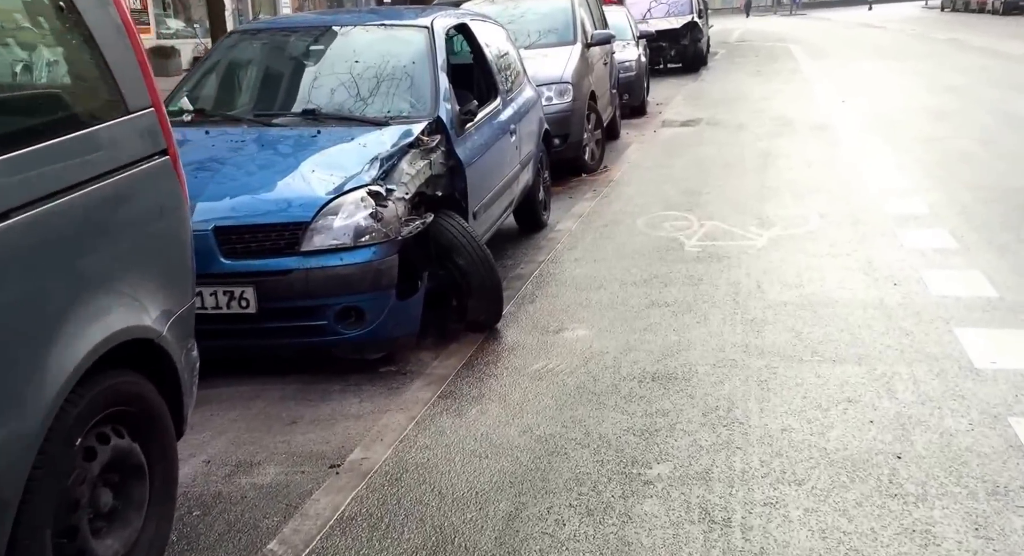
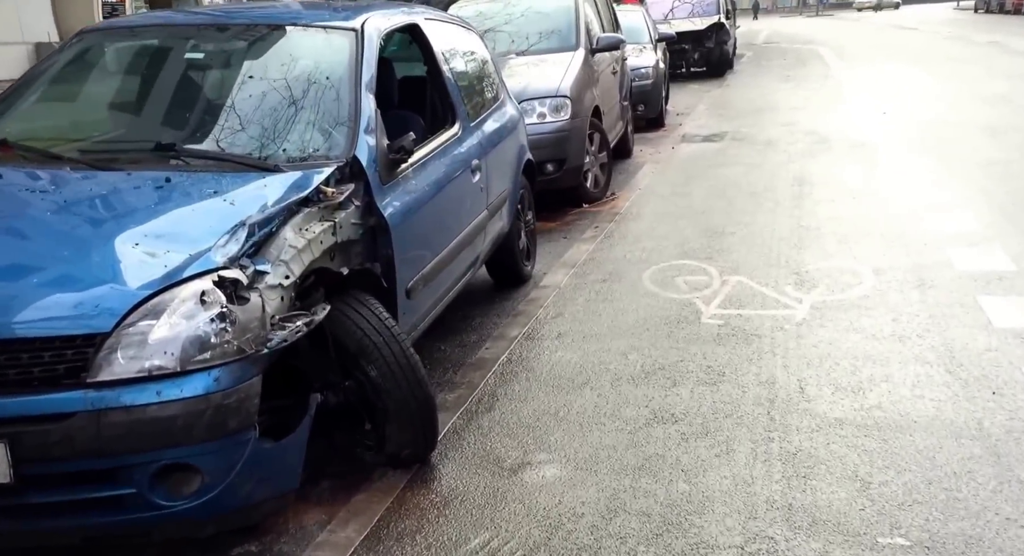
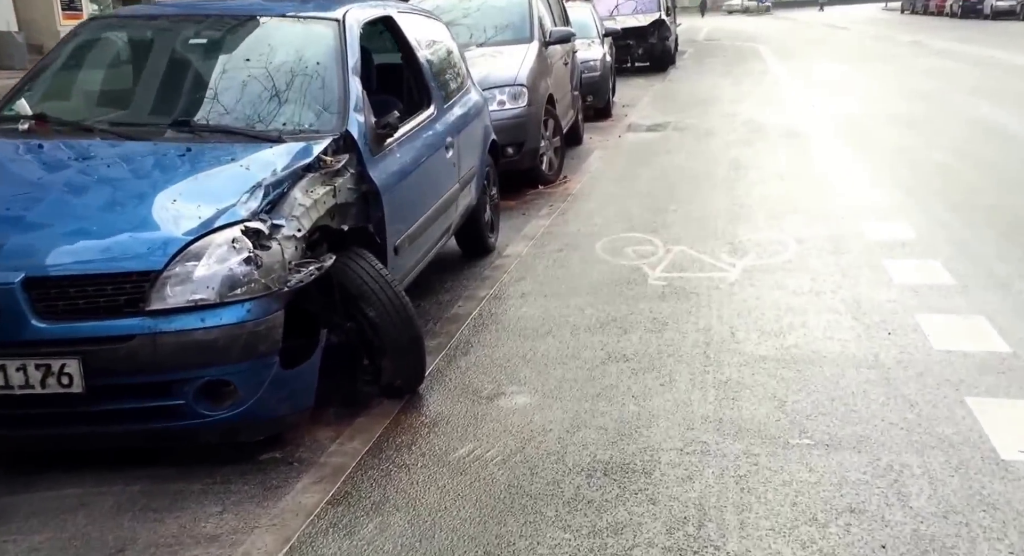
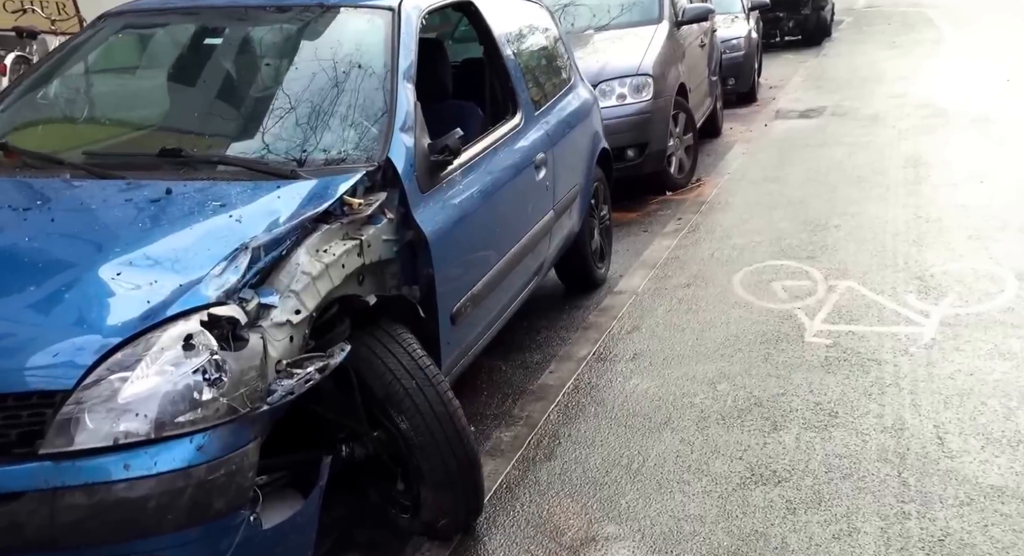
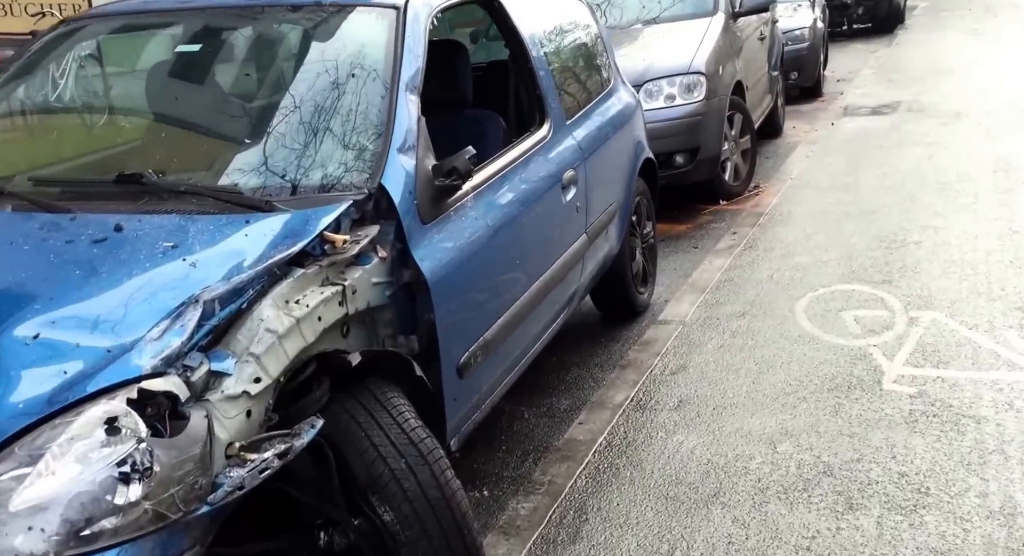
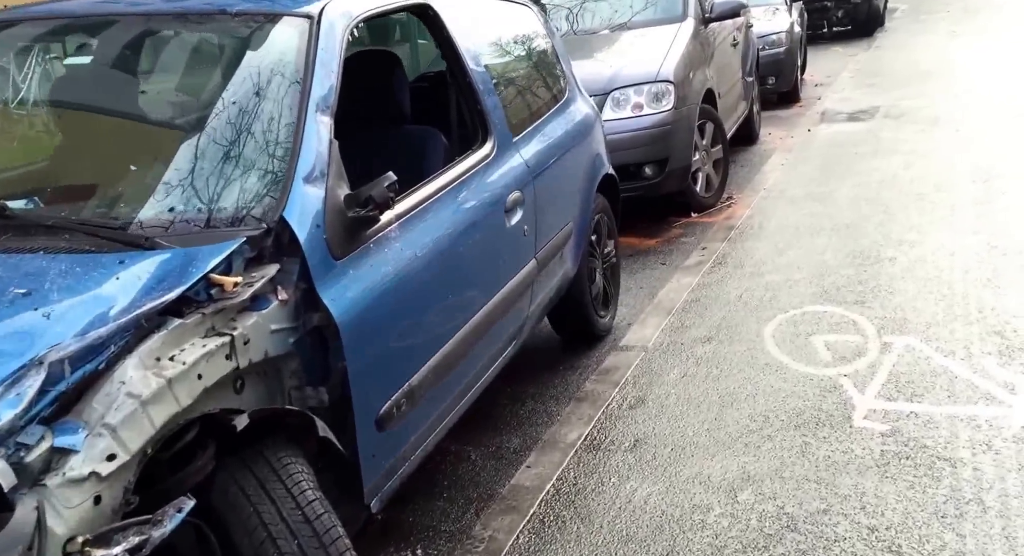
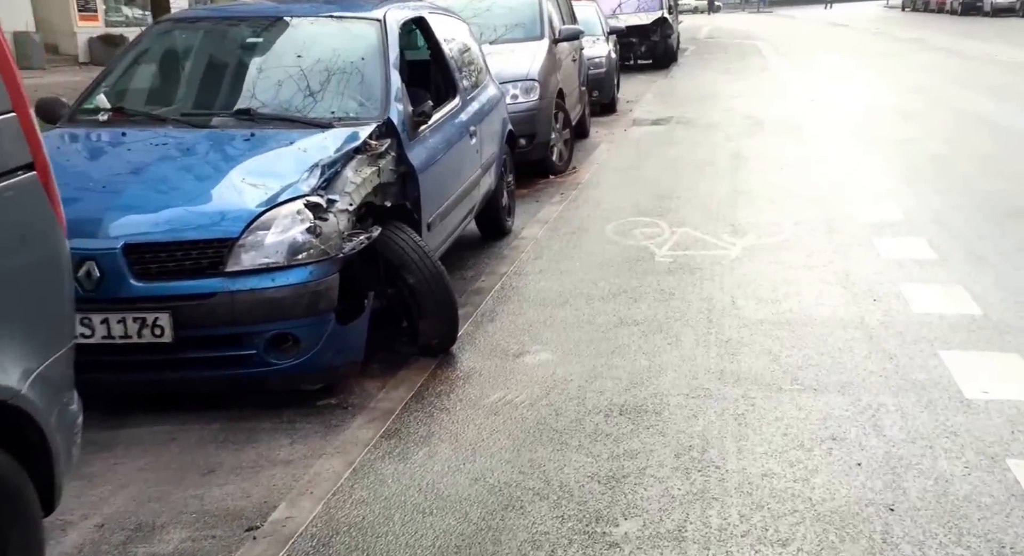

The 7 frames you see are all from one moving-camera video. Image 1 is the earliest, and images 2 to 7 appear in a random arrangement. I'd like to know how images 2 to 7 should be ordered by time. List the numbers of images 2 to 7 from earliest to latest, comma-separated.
7, 3, 2, 4, 5, 6
